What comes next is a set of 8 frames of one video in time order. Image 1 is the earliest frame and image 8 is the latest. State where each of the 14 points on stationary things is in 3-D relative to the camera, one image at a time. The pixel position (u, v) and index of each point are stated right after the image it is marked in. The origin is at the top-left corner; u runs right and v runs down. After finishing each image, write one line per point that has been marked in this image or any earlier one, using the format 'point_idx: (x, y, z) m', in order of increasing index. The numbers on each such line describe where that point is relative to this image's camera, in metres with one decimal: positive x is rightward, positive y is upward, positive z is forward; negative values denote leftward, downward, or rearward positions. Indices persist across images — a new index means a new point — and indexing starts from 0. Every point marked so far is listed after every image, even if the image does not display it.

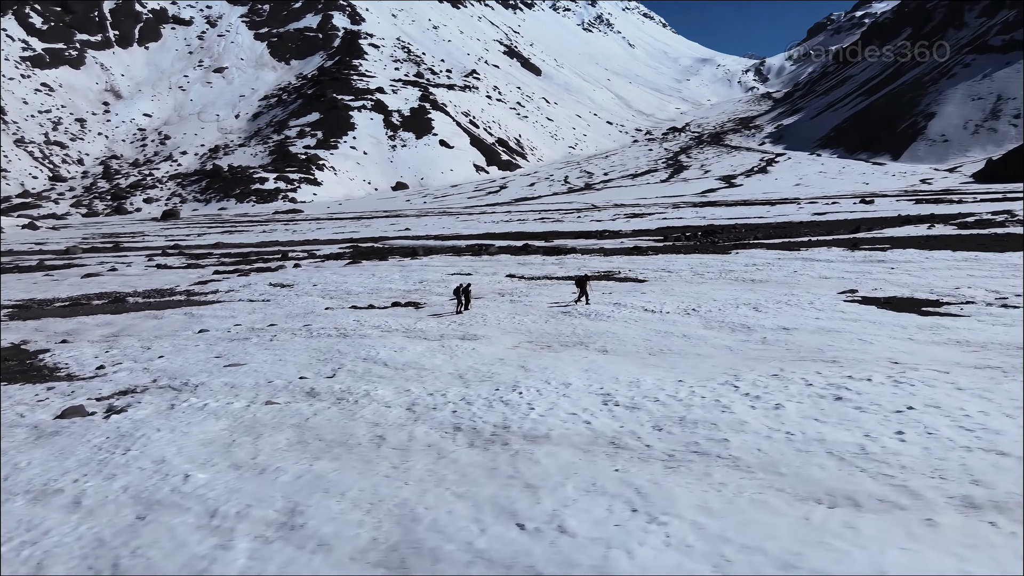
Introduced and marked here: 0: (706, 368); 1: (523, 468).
0: (+2.9, -1.2, +11.1) m
1: (+0.1, -1.7, +6.9) m
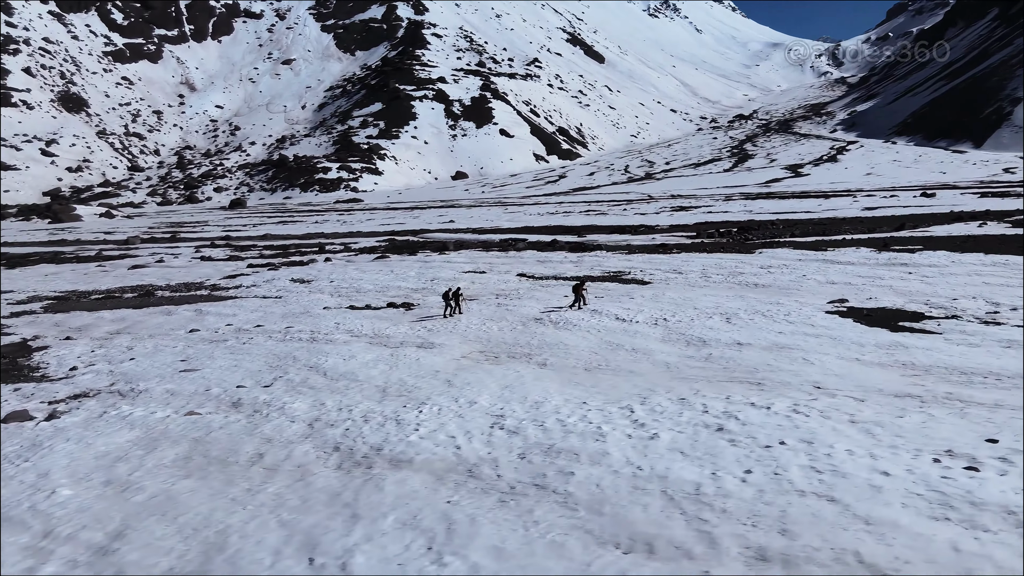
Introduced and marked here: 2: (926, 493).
0: (+1.7, -1.5, +11.0) m
1: (-1.5, -2.0, +7.1) m
2: (+3.6, -1.8, +6.3) m
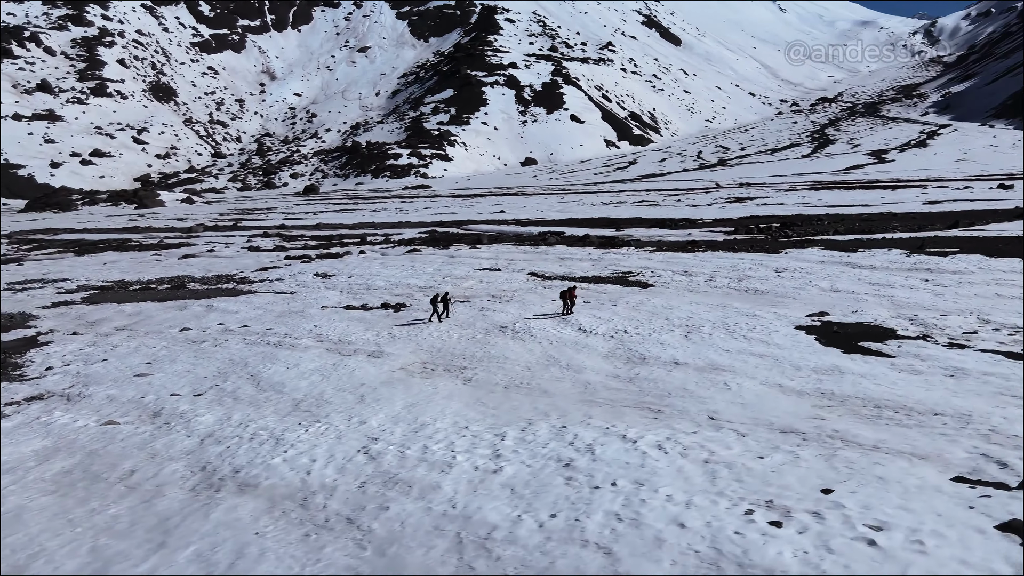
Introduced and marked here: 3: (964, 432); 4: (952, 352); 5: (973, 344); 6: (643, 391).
0: (+0.2, -1.8, +11.0) m
1: (-3.3, -2.4, +7.4) m
2: (+1.6, -2.2, +6.2) m
3: (+5.7, -1.8, +9.1) m
4: (+8.2, -1.2, +13.4) m
5: (+9.2, -1.1, +14.5) m
6: (+2.2, -1.7, +11.9) m
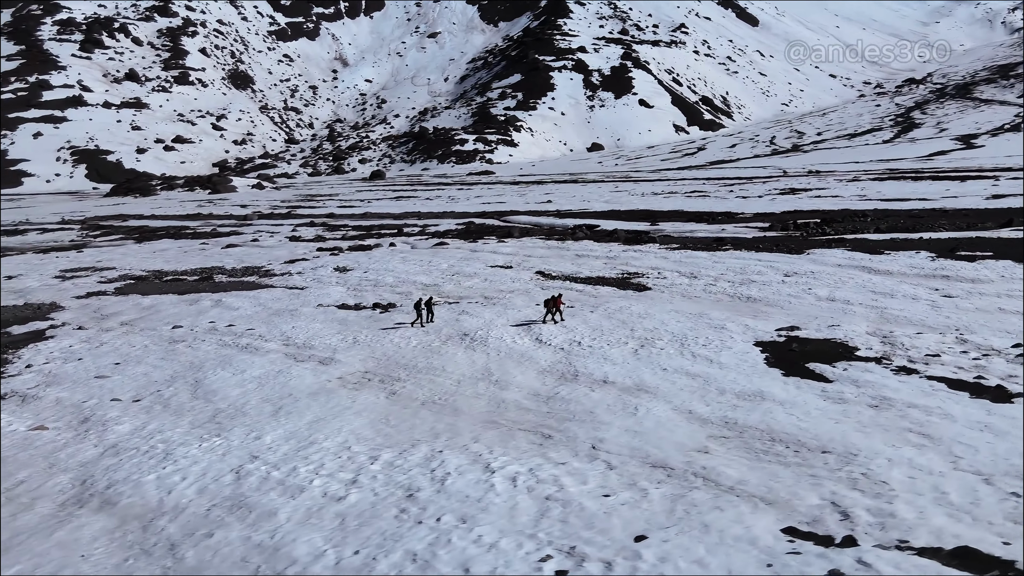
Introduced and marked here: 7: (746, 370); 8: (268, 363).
0: (-1.4, -2.1, +11.2) m
1: (-5.2, -2.7, +7.9) m
2: (-0.4, -2.7, +6.2) m
3: (+3.9, -2.3, +8.7) m
4: (+6.8, -1.6, +12.9) m
5: (+7.9, -1.5, +13.8) m
6: (+0.7, -2.0, +11.9) m
7: (+4.4, -1.6, +13.8) m
8: (-5.4, -1.6, +15.9) m
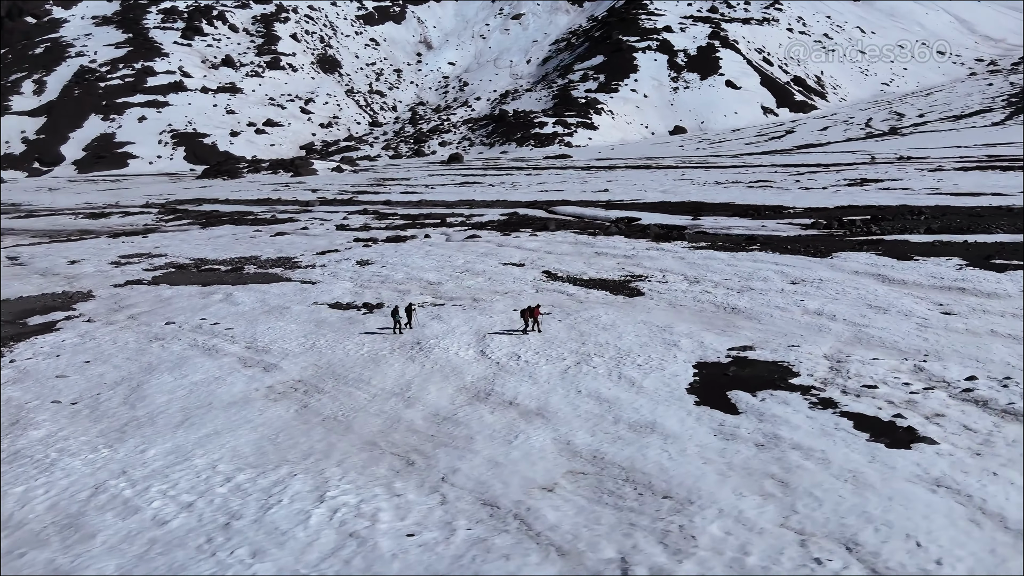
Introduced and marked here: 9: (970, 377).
0: (-3.4, -2.5, +11.5) m
1: (-7.5, -3.1, +8.6) m
2: (-2.8, -3.2, +6.5) m
3: (+1.7, -2.8, +8.5) m
4: (+5.0, -2.1, +12.3) m
5: (+6.2, -2.1, +13.1) m
6: (-1.2, -2.4, +12.0) m
7: (+2.7, -2.0, +13.5) m
8: (-6.8, -1.8, +16.6) m
9: (+9.0, -1.8, +14.4) m
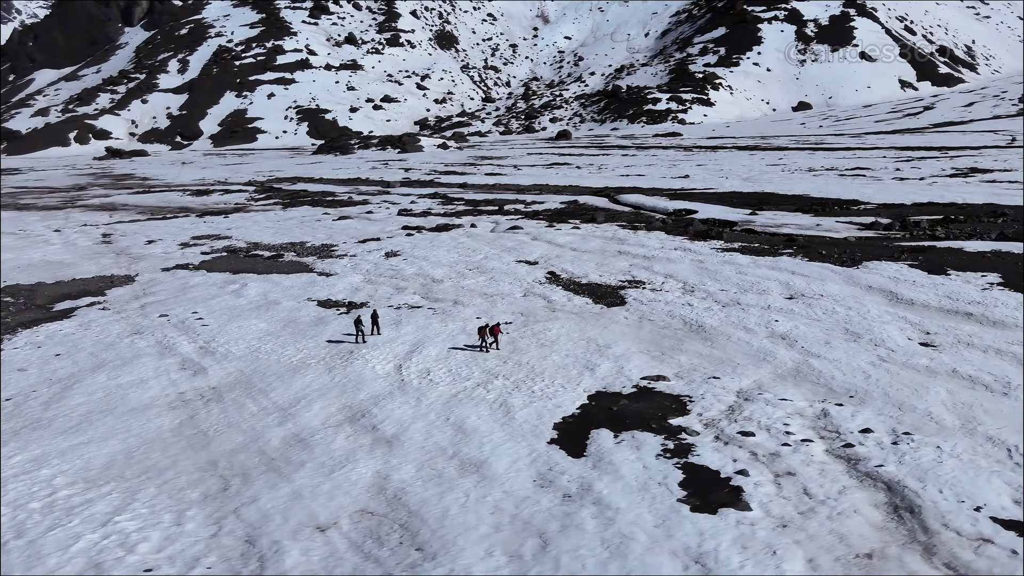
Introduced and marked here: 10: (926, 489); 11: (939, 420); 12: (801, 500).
0: (-6.2, -3.0, +12.3) m
1: (-10.7, -3.4, +10.1) m
2: (-6.4, -3.8, +7.3) m
3: (-1.7, -3.5, +8.7) m
4: (+2.2, -2.9, +11.9) m
5: (+3.5, -2.8, +12.5) m
6: (-4.0, -2.9, +12.5) m
7: (+0.1, -2.6, +13.4) m
8: (-8.8, -2.0, +17.8) m
9: (+6.5, -2.6, +13.3) m
10: (+6.2, -3.0, +10.9) m
11: (+8.1, -2.5, +13.7) m
12: (+4.3, -3.1, +10.7) m
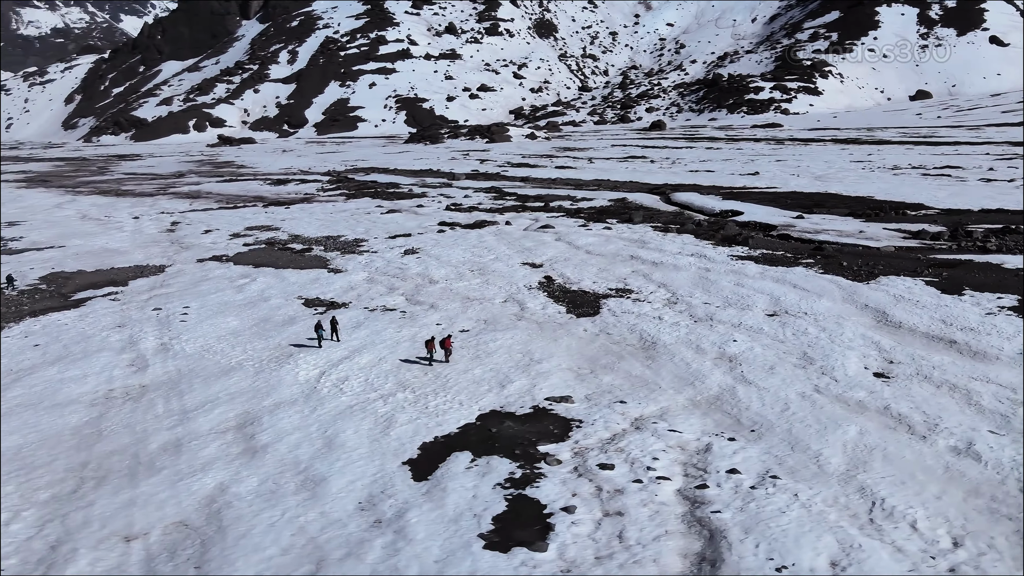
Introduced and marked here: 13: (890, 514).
0: (-8.8, -3.1, +13.2) m
1: (-13.6, -3.5, +11.6) m
2: (-9.7, -4.0, +8.3) m
3: (-4.8, -3.9, +9.1) m
4: (-0.5, -3.3, +11.8) m
5: (+0.9, -3.3, +12.3) m
6: (-6.6, -3.2, +13.1) m
7: (-2.4, -3.0, +13.5) m
8: (-10.7, -2.0, +19.0) m
9: (+3.9, -3.2, +12.7) m
10: (+3.3, -3.6, +10.4) m
11: (+5.5, -3.1, +12.9) m
12: (+1.4, -3.7, +10.4) m
13: (+5.8, -3.5, +11.2) m
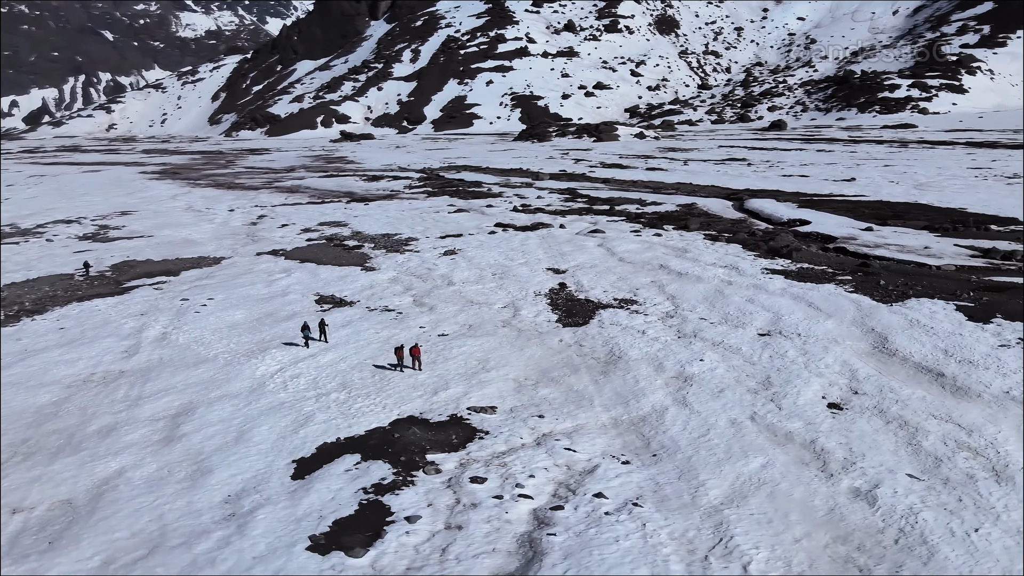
0: (-10.9, -3.0, +15.0) m
1: (-15.8, -3.1, +14.1) m
2: (-12.5, -3.8, +10.2) m
3: (-7.6, -3.9, +10.3) m
4: (-2.9, -3.5, +12.4) m
5: (-1.5, -3.5, +12.6) m
6: (-8.7, -3.1, +14.6) m
7: (-4.5, -3.1, +14.4) m
8: (-11.9, -1.8, +21.0) m
9: (+1.6, -3.6, +12.6) m
10: (+0.7, -4.0, +10.4) m
11: (+3.2, -3.6, +12.6) m
12: (-1.3, -4.0, +10.7) m
13: (+3.2, -3.9, +10.8) m
